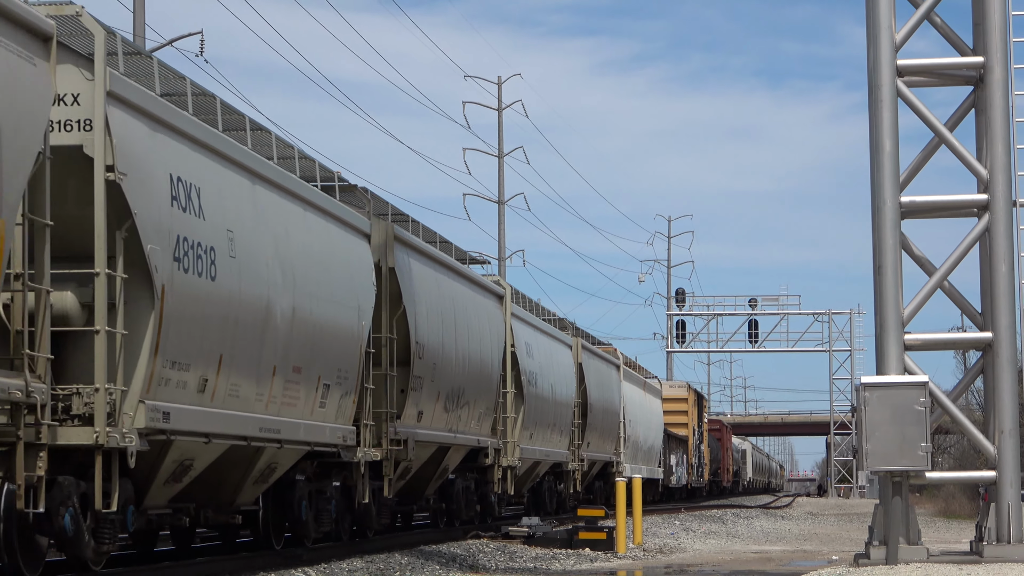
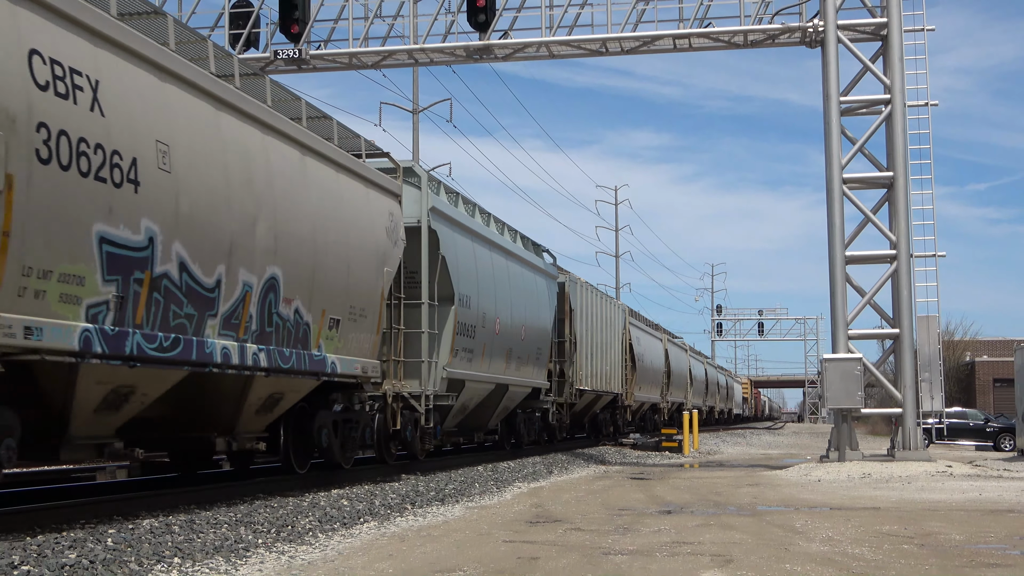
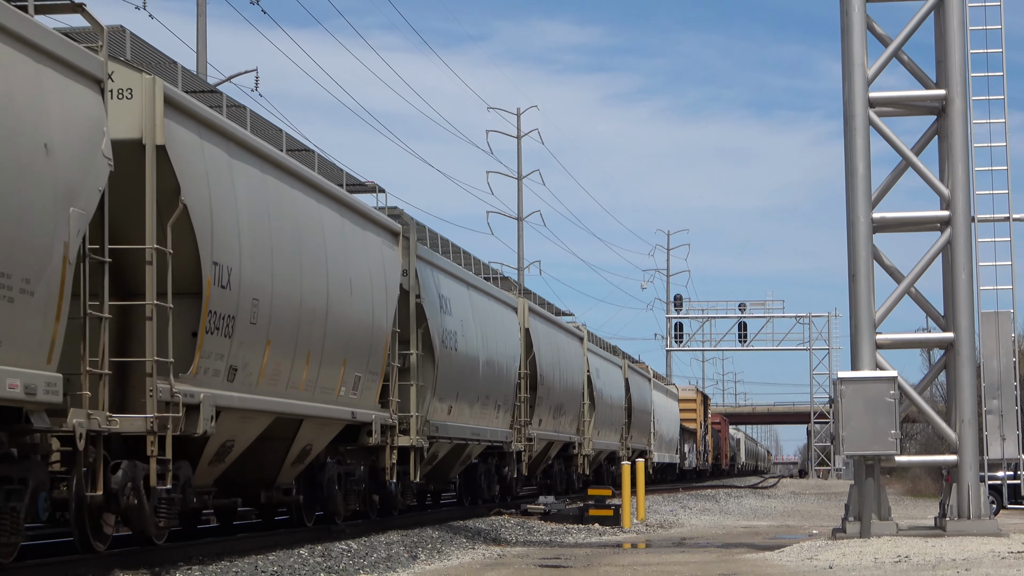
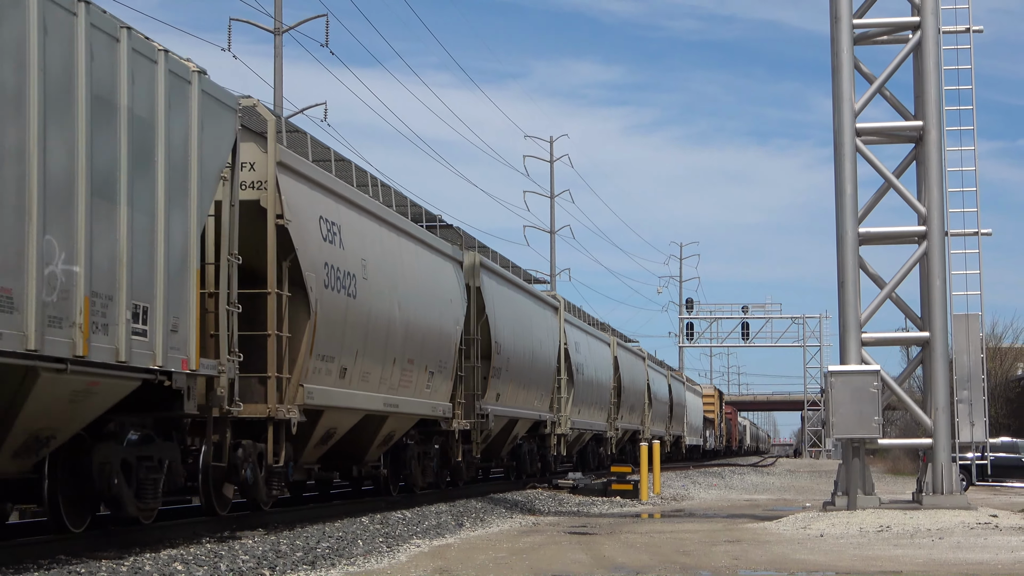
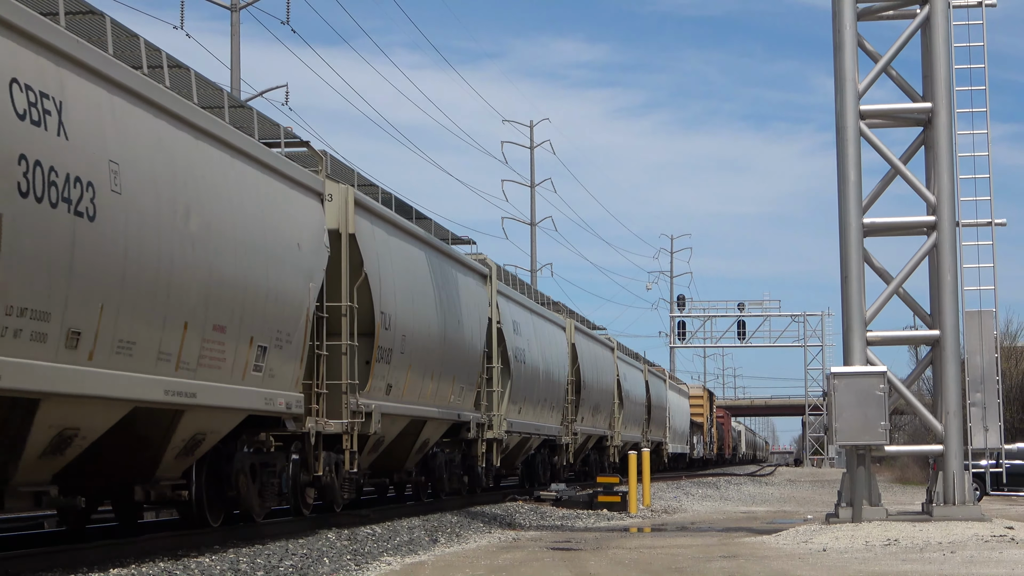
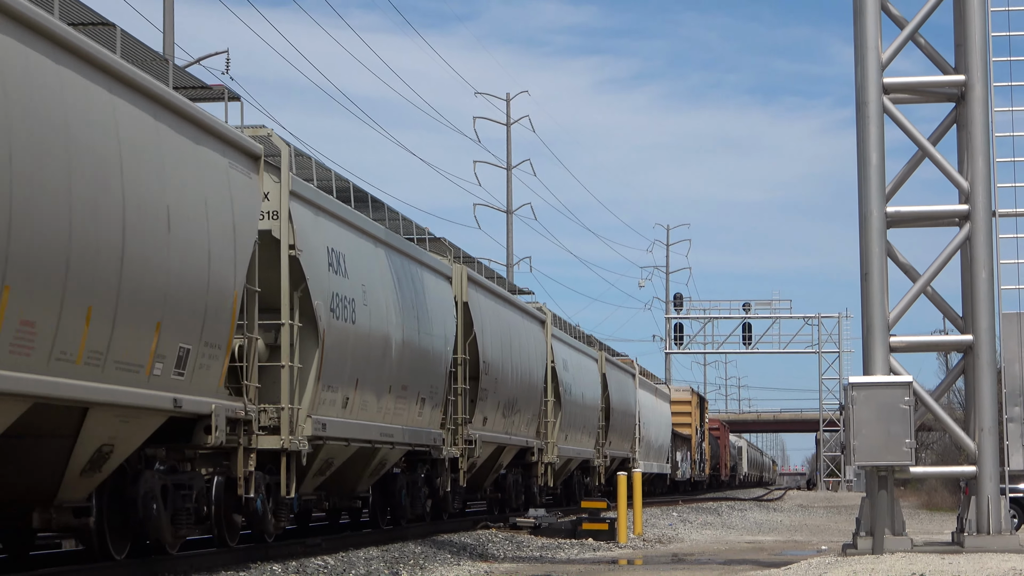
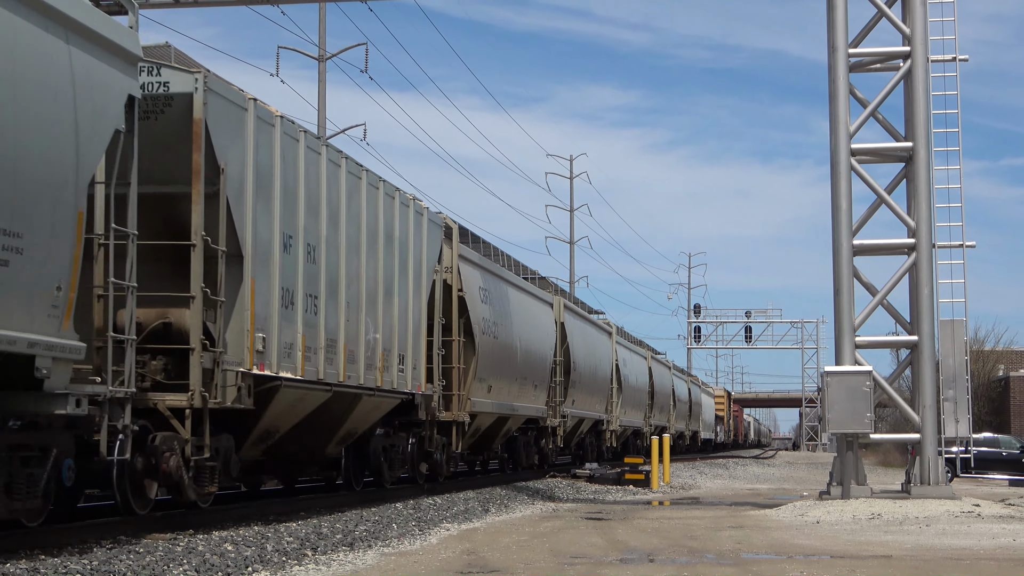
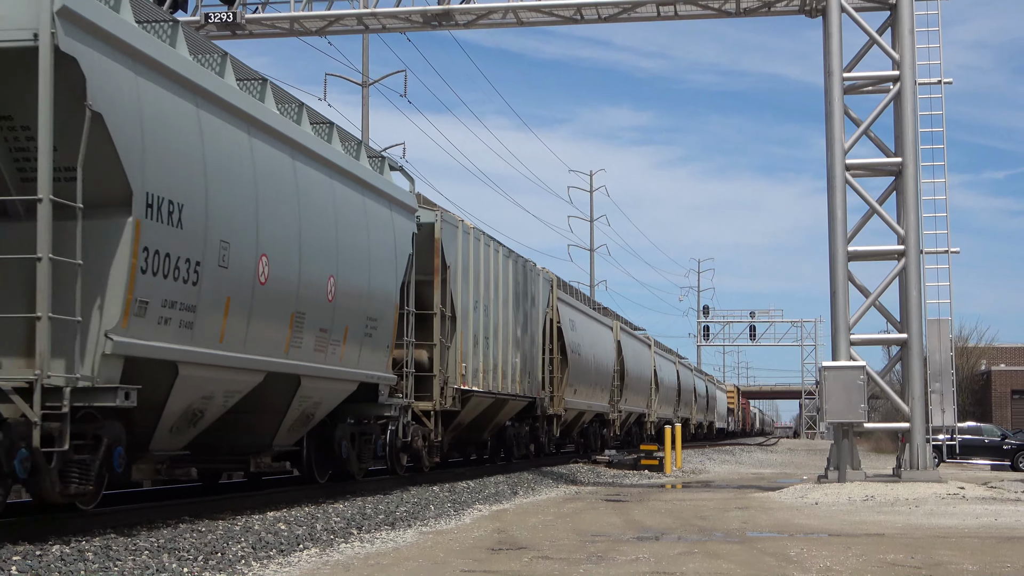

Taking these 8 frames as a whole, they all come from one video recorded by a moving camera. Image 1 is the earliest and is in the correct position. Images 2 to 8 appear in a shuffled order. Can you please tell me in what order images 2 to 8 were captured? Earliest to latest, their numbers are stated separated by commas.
6, 3, 5, 4, 7, 8, 2
